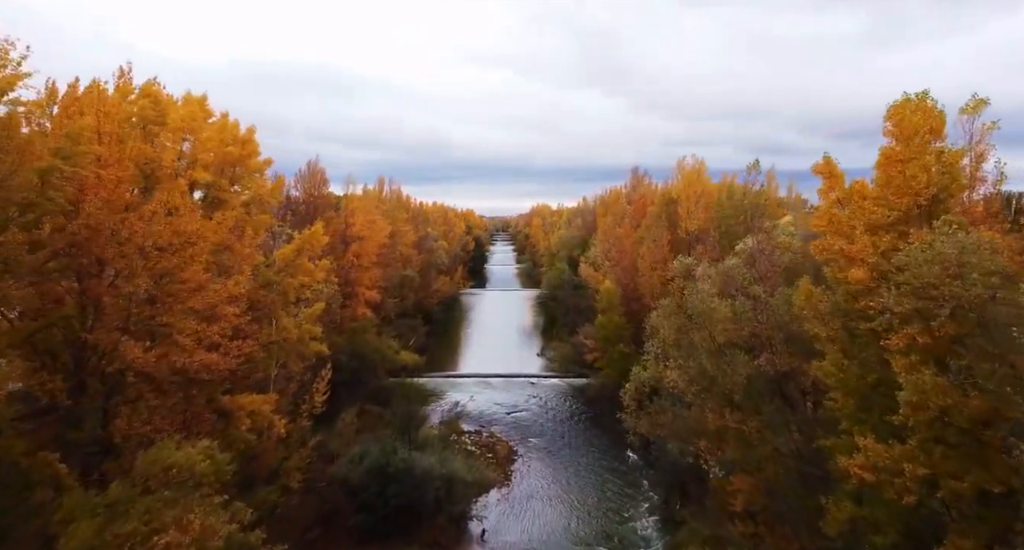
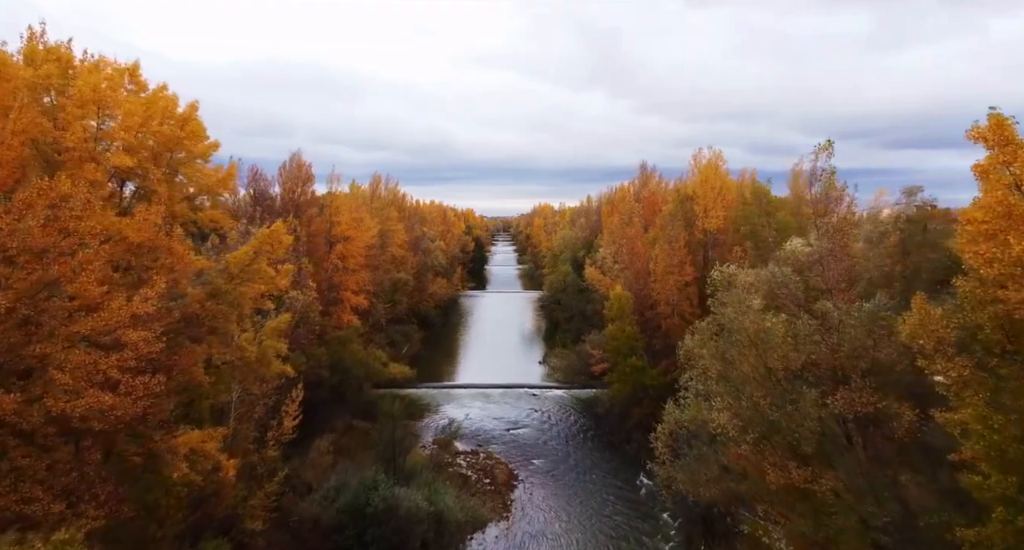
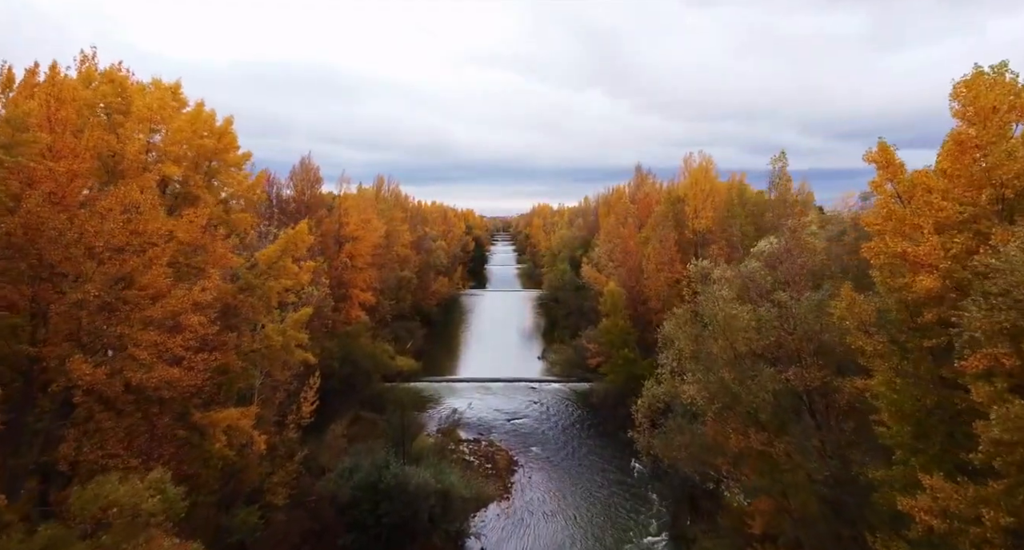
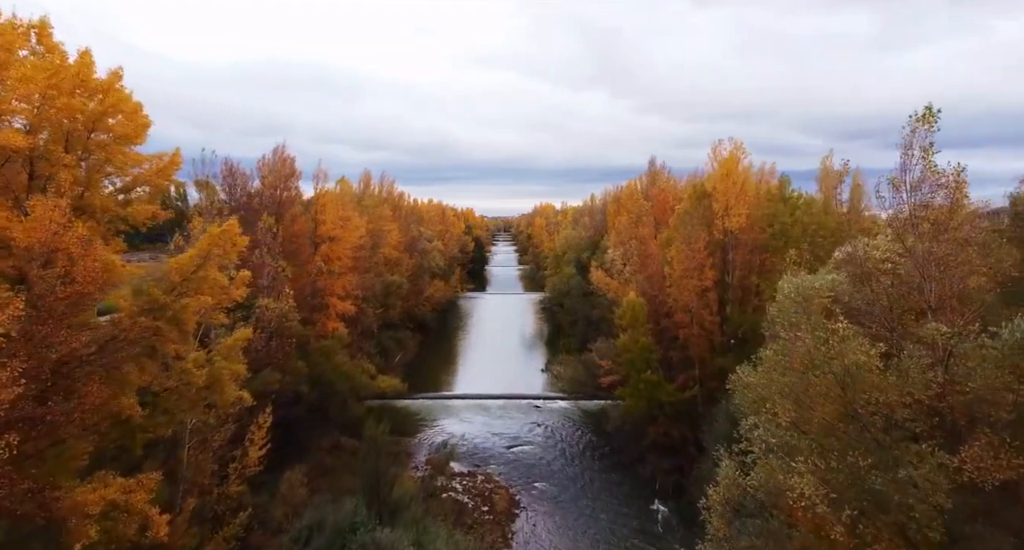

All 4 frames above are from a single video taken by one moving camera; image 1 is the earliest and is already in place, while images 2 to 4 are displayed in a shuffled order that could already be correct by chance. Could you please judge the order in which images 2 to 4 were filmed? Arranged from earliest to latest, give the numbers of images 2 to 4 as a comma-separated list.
3, 2, 4
